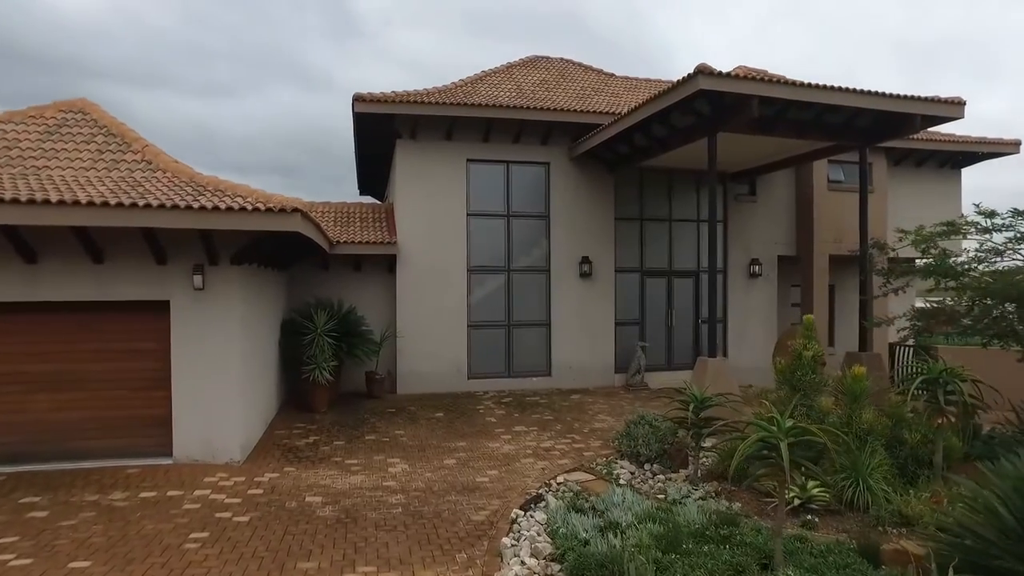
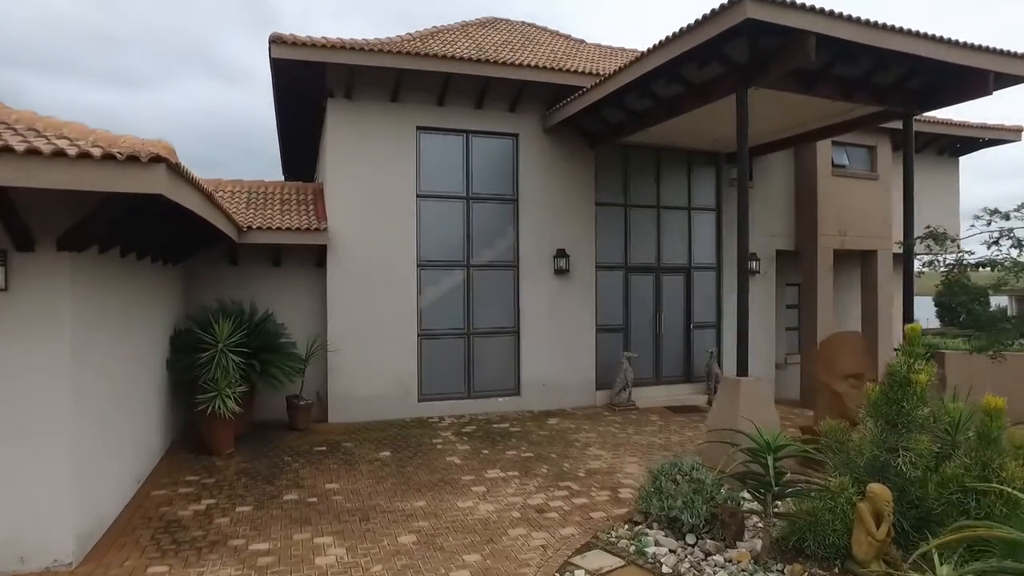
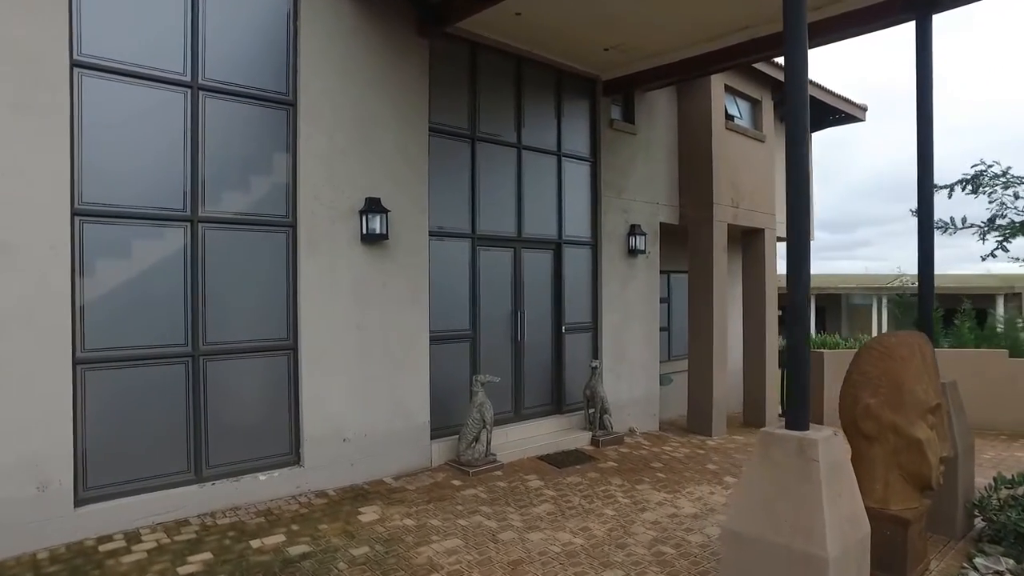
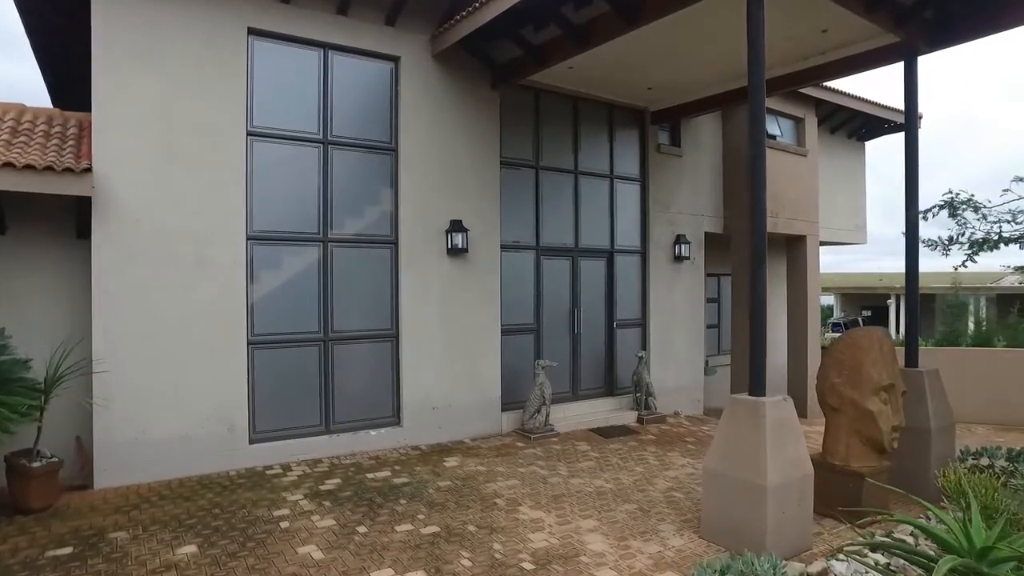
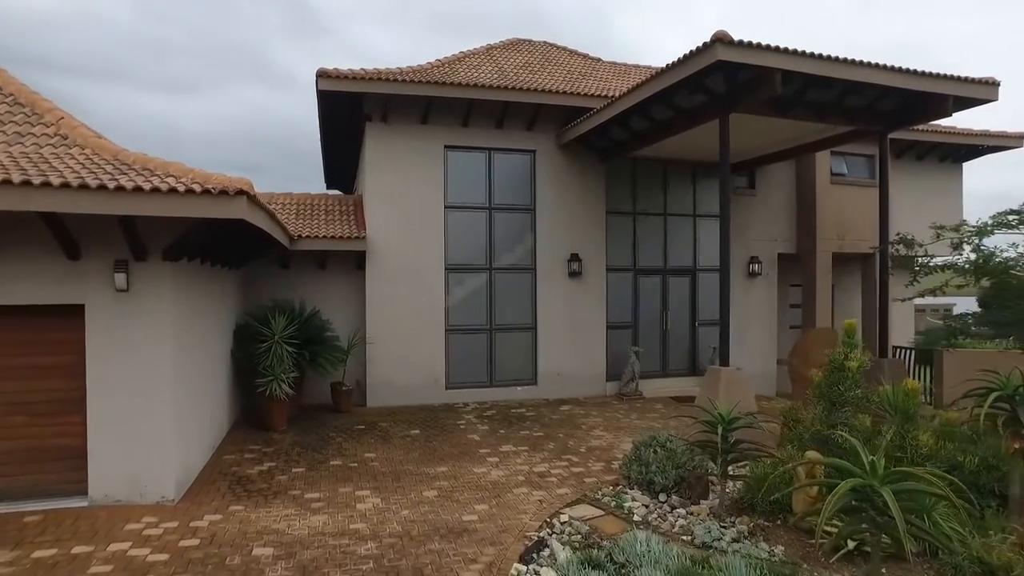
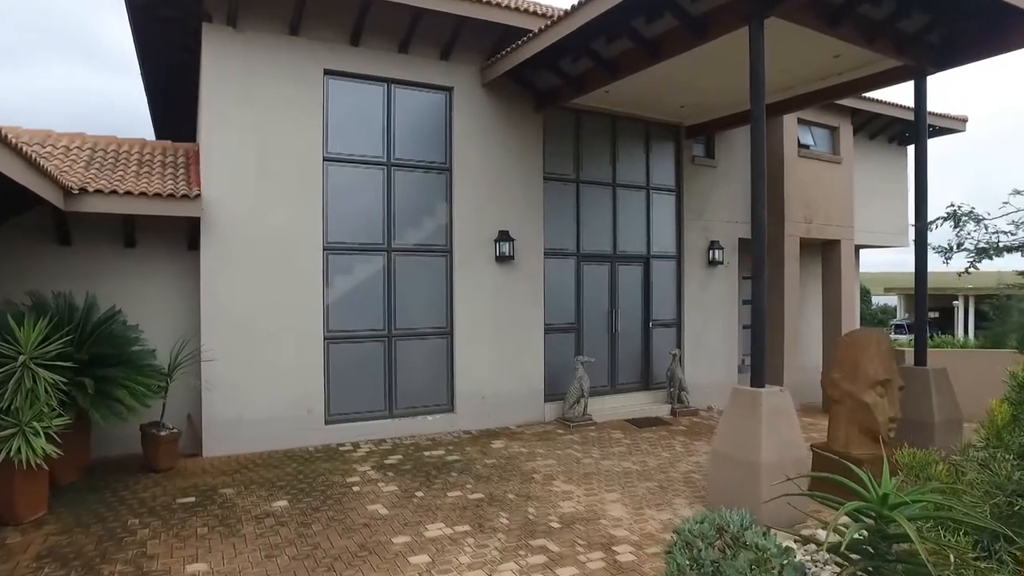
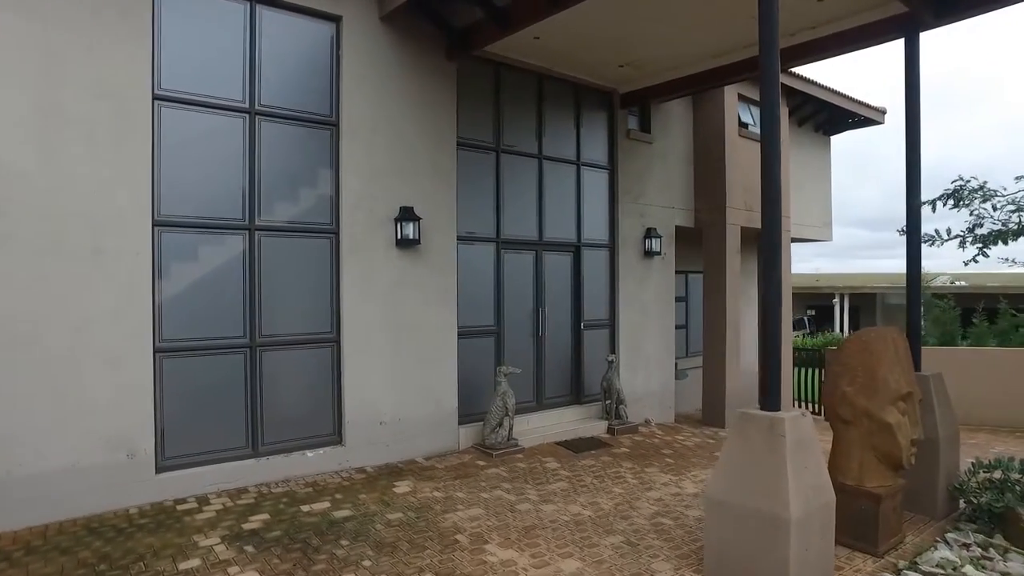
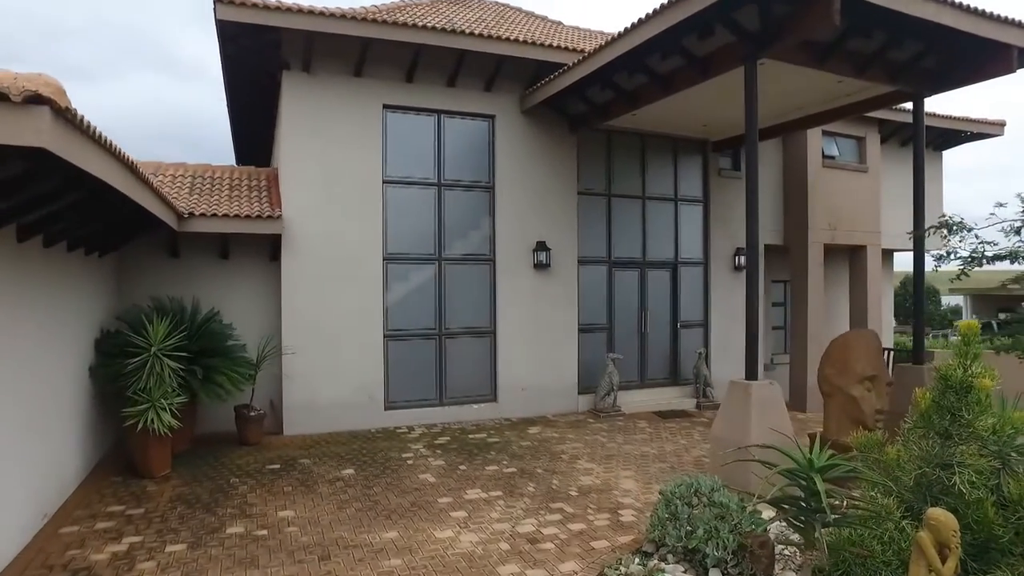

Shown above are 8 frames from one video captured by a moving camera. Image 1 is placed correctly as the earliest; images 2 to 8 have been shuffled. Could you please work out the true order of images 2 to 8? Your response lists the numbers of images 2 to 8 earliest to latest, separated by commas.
5, 2, 8, 6, 4, 7, 3
